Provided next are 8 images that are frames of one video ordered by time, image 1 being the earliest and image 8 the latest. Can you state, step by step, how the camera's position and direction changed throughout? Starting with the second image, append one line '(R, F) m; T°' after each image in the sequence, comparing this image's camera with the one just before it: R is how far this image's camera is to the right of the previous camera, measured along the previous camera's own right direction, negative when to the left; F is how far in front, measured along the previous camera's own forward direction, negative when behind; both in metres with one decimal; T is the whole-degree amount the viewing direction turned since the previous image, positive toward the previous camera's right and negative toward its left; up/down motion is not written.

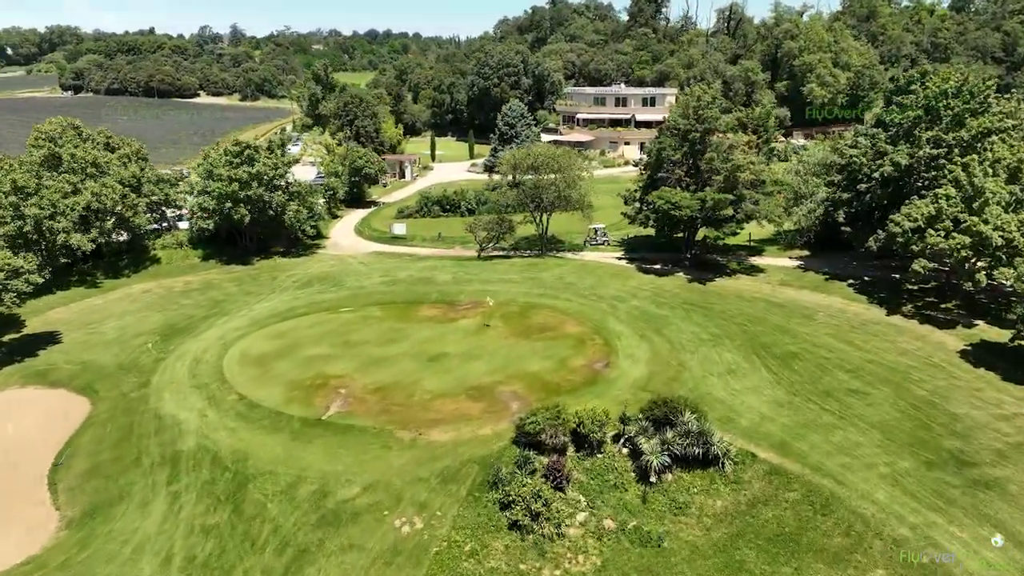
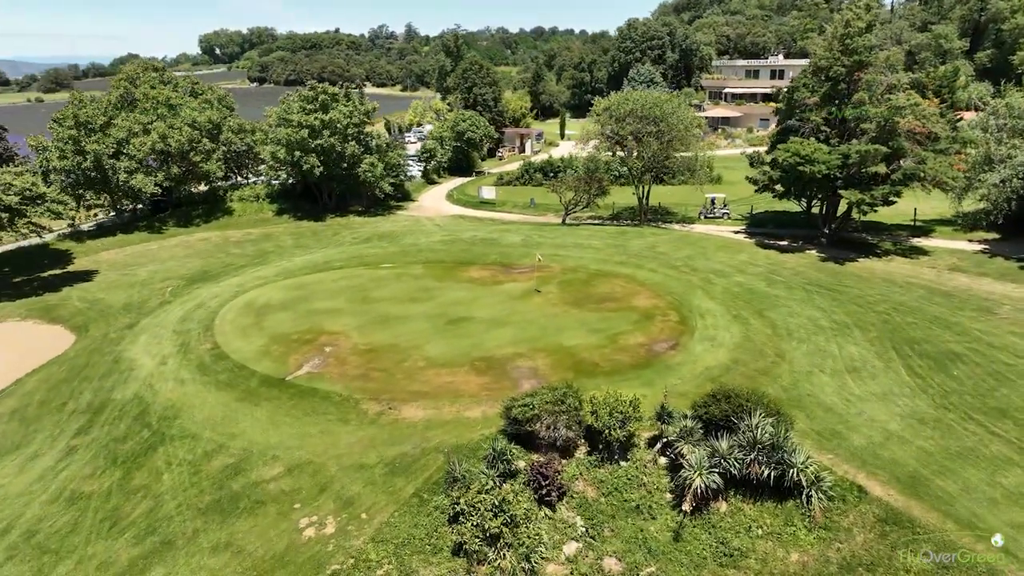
(+4.4, +8.5) m; -12°
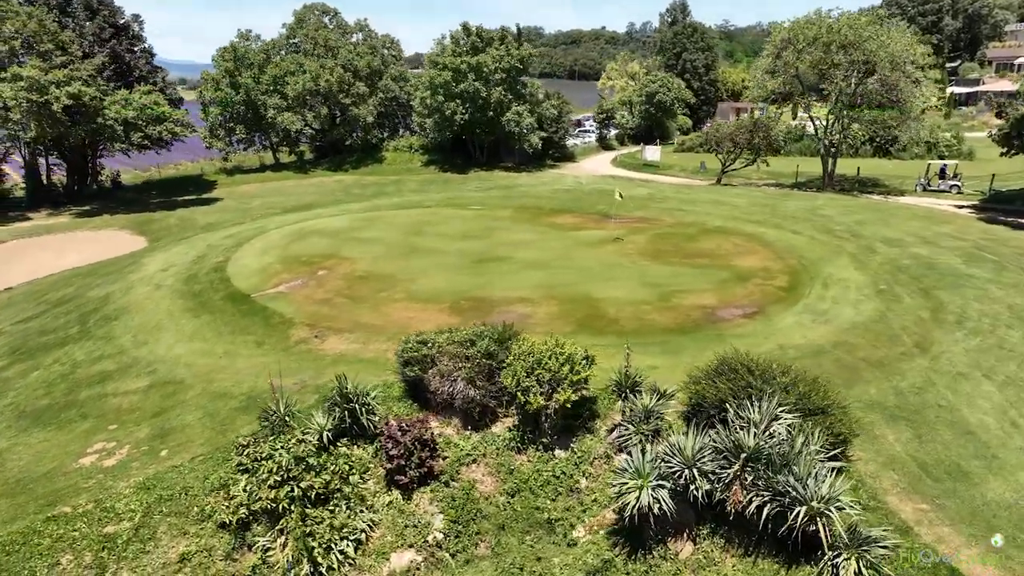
(+6.2, +7.5) m; -19°
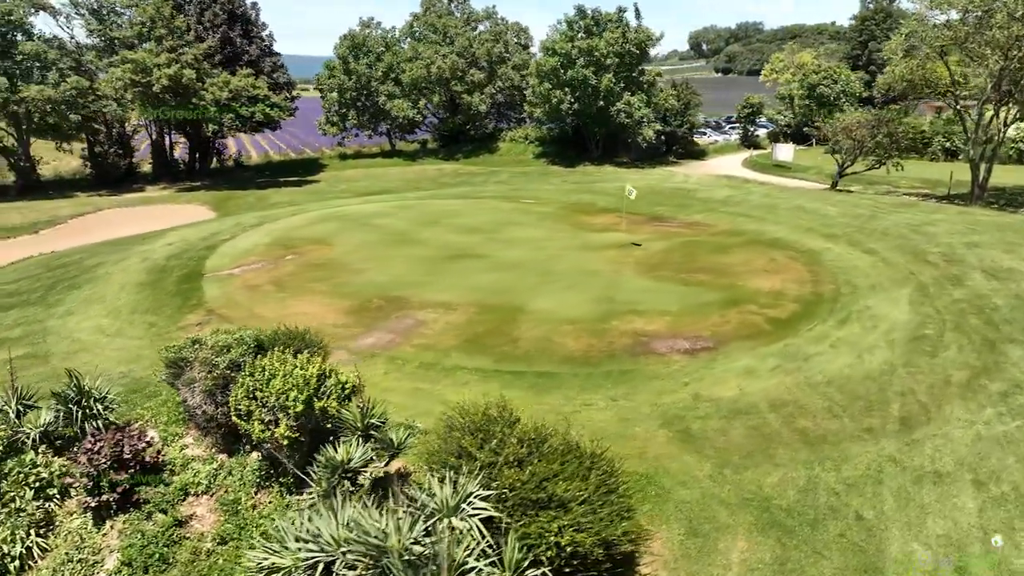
(+6.2, +3.7) m; -16°
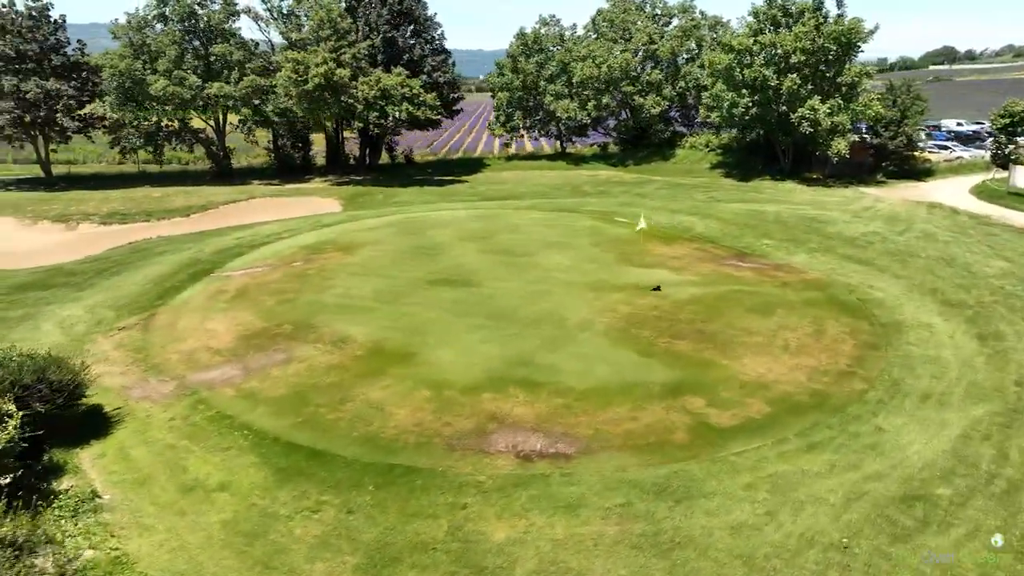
(+6.4, +4.2) m; -20°
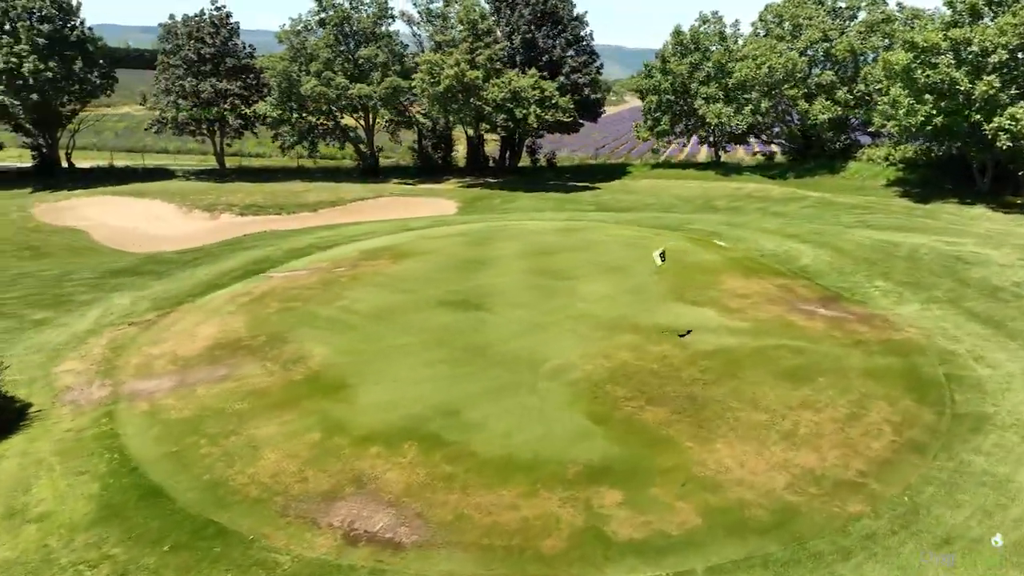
(+4.0, +2.5) m; -16°
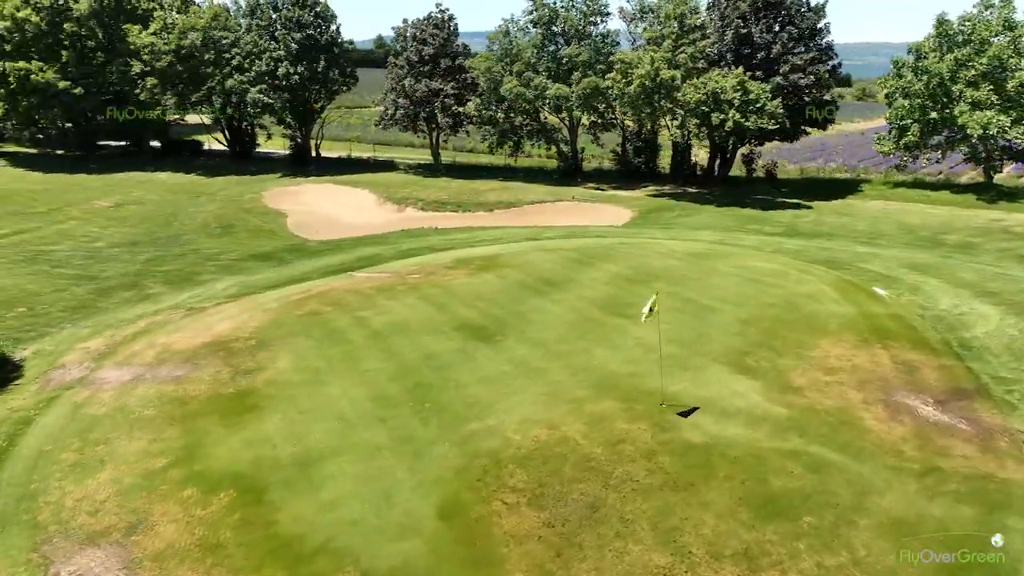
(+4.8, +3.2) m; -22°
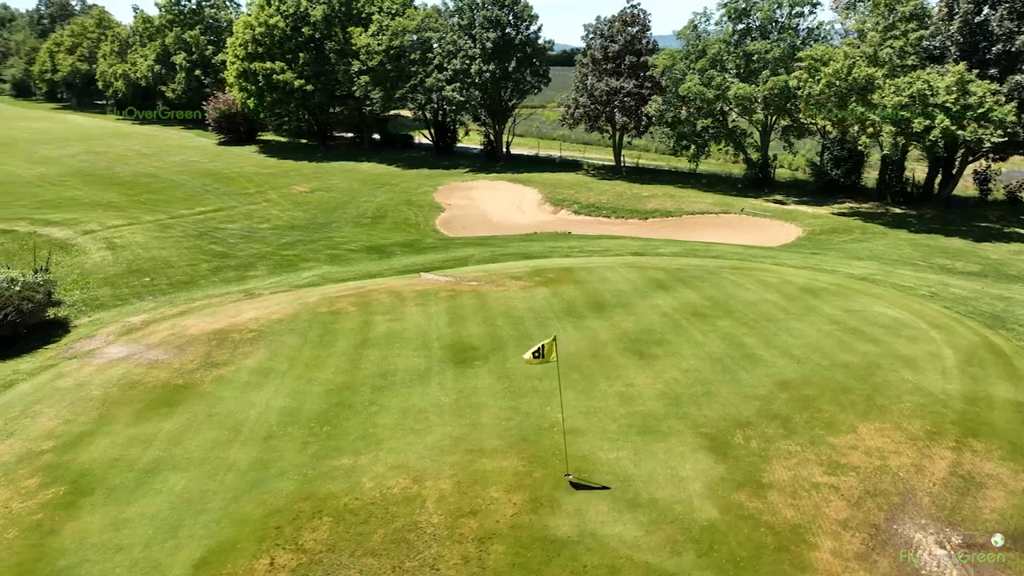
(+4.4, +2.3) m; -19°
